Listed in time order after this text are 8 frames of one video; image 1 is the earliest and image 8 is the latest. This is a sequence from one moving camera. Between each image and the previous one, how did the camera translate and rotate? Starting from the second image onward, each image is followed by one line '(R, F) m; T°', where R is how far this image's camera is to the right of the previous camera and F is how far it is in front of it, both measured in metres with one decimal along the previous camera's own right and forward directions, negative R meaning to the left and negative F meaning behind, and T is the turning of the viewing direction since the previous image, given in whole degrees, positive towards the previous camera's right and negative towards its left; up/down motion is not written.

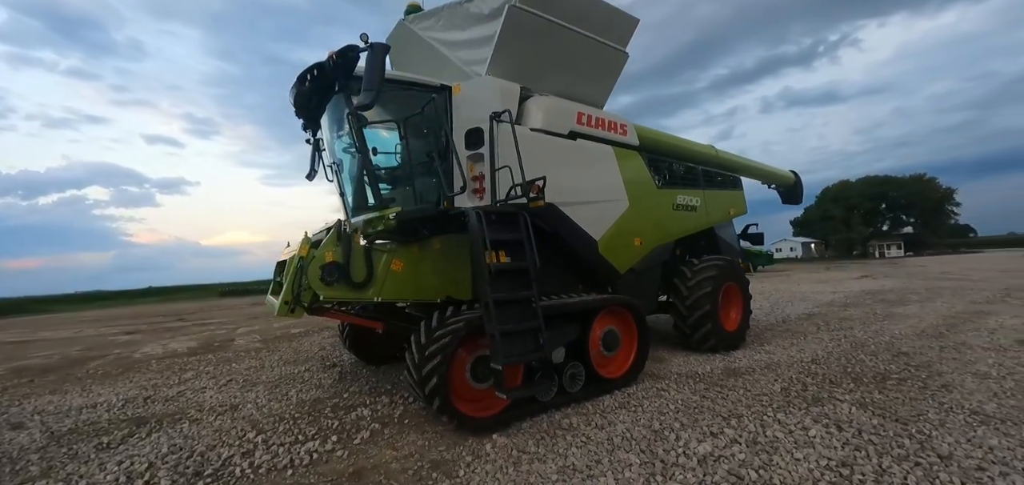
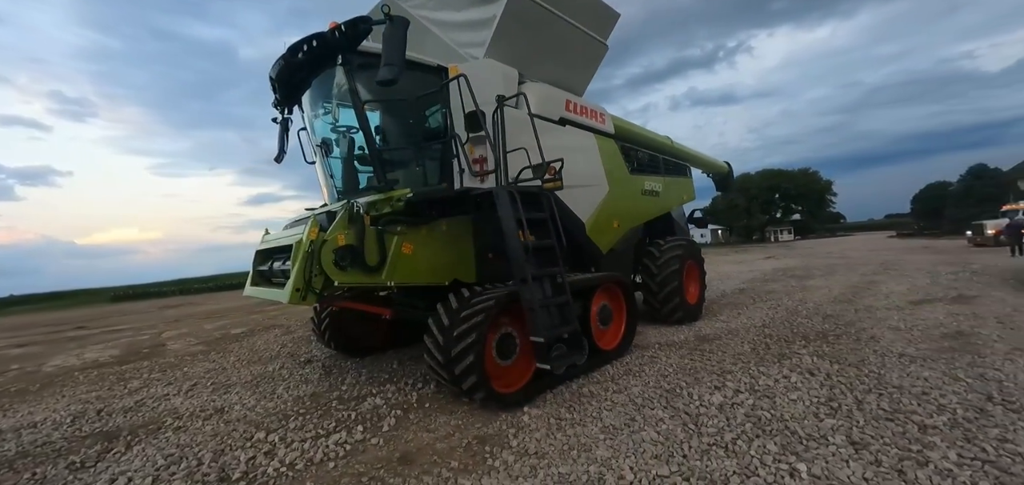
(-0.7, 0.0) m; +10°
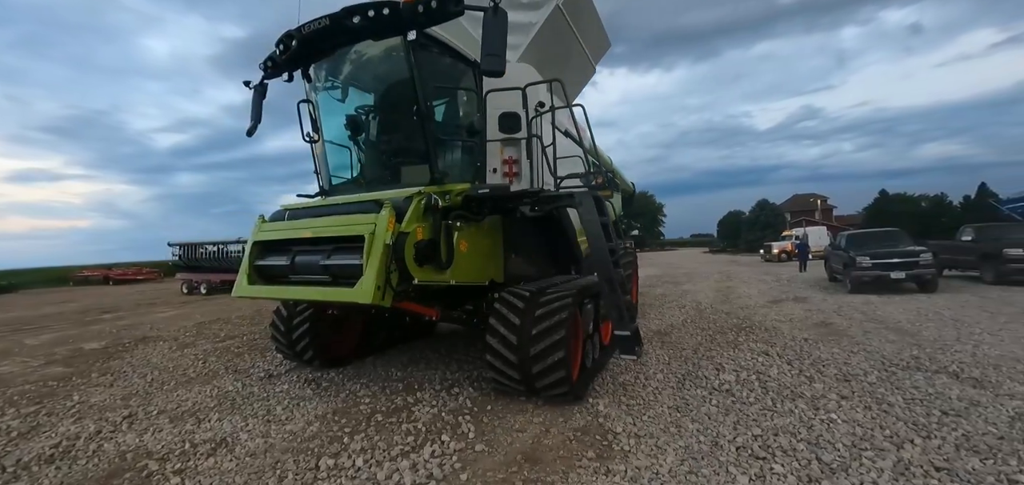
(-1.6, +0.2) m; +20°
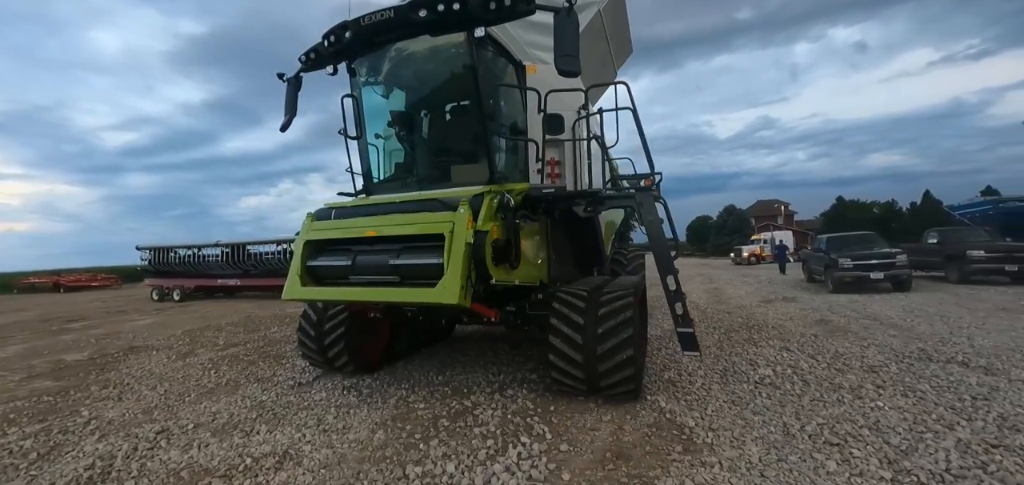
(-0.7, 0.0) m; +5°
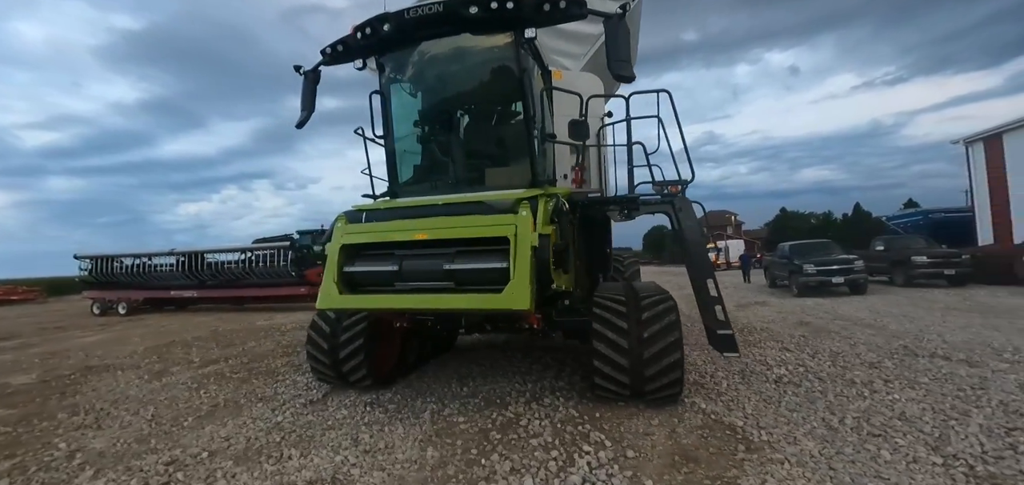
(-0.7, +0.1) m; +6°
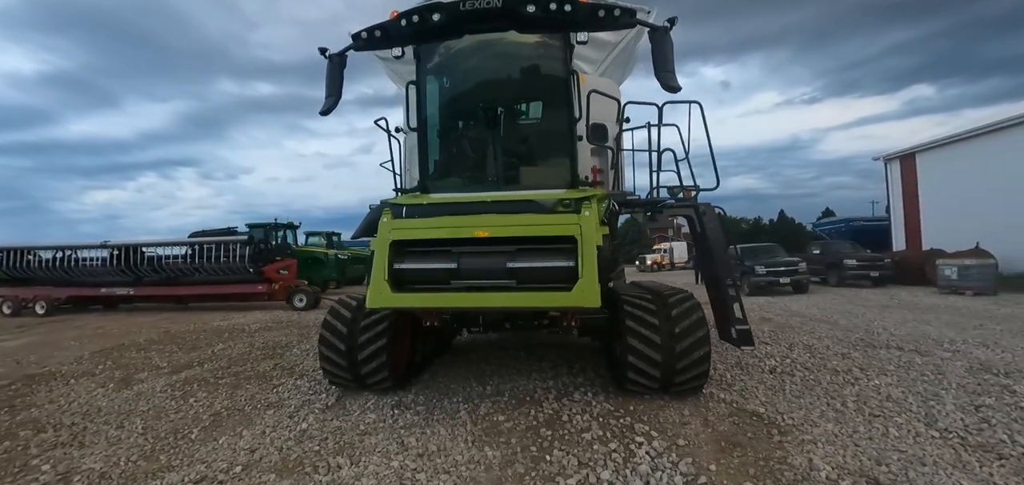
(-0.8, 0.0) m; +8°
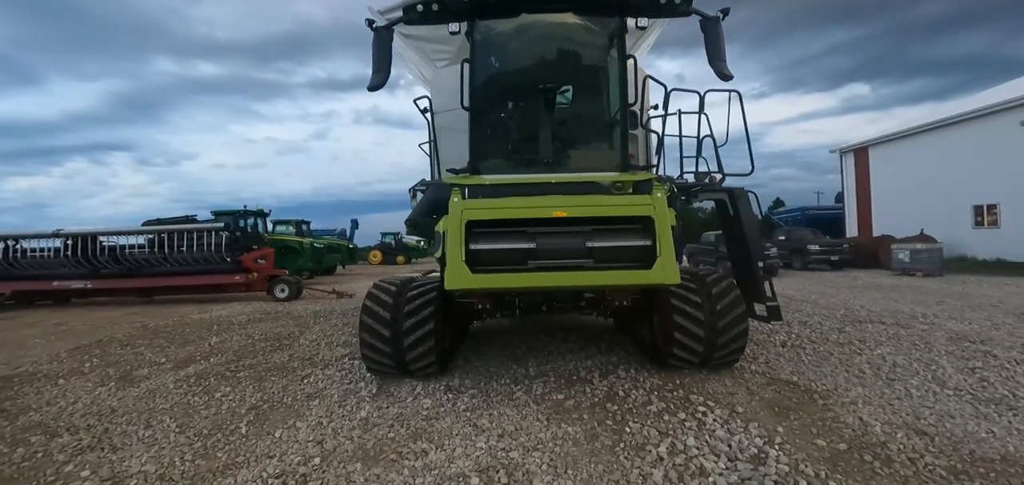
(-0.8, 0.0) m; +6°
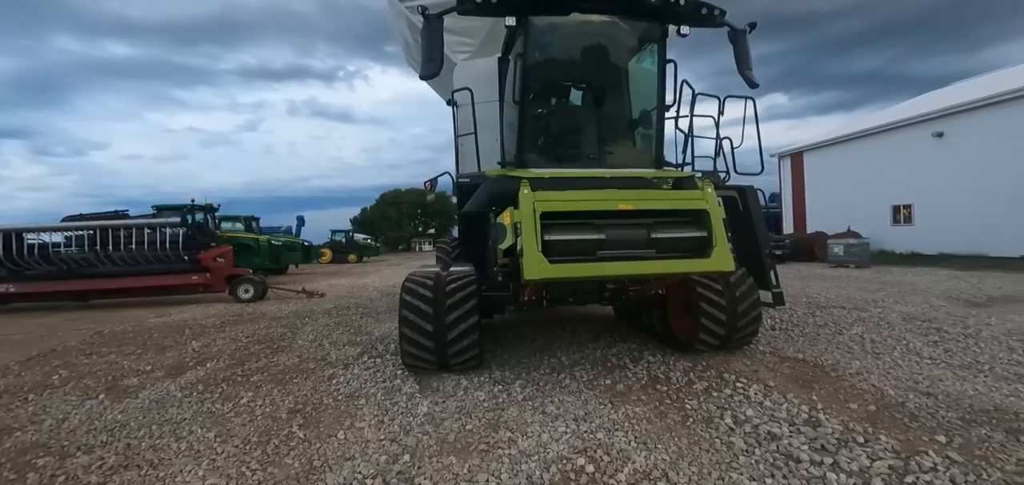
(-0.9, 0.0) m; +8°
